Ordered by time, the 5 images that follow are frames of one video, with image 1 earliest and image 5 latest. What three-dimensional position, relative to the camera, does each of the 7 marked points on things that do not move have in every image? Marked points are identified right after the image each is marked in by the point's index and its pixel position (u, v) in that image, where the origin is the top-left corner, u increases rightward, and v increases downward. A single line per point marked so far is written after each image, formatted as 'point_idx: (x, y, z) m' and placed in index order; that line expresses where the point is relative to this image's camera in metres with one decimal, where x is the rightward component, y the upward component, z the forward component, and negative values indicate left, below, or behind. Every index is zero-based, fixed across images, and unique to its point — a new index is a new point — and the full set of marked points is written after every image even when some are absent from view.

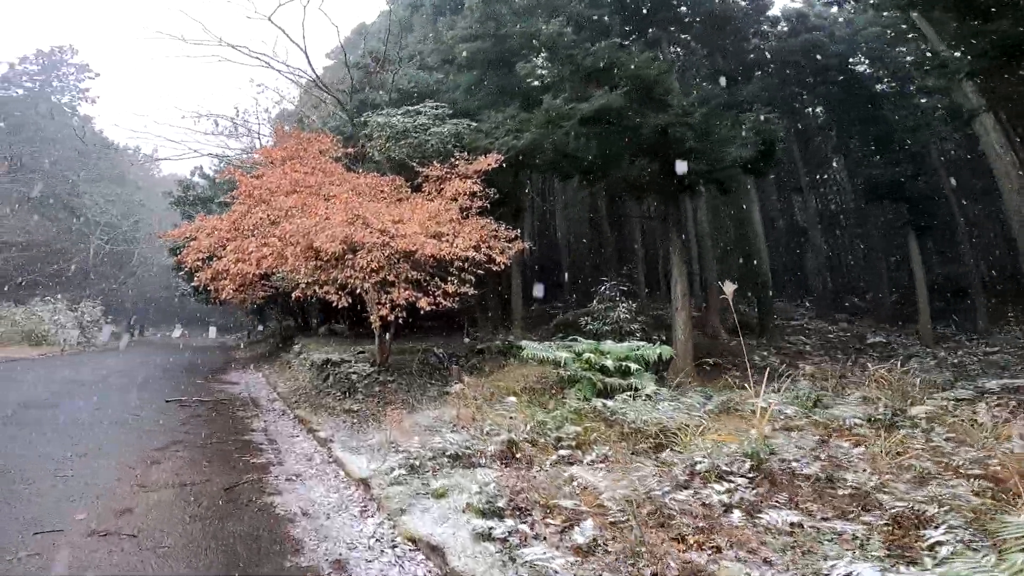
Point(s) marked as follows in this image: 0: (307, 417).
0: (-3.2, -2.0, +8.7) m
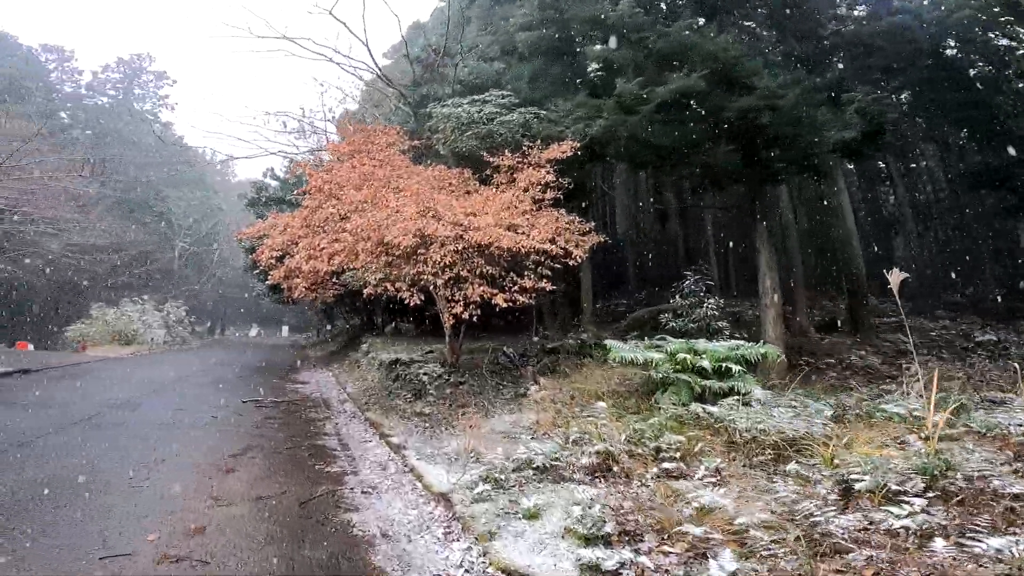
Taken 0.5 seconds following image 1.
0: (-2.0, -2.0, +8.3) m
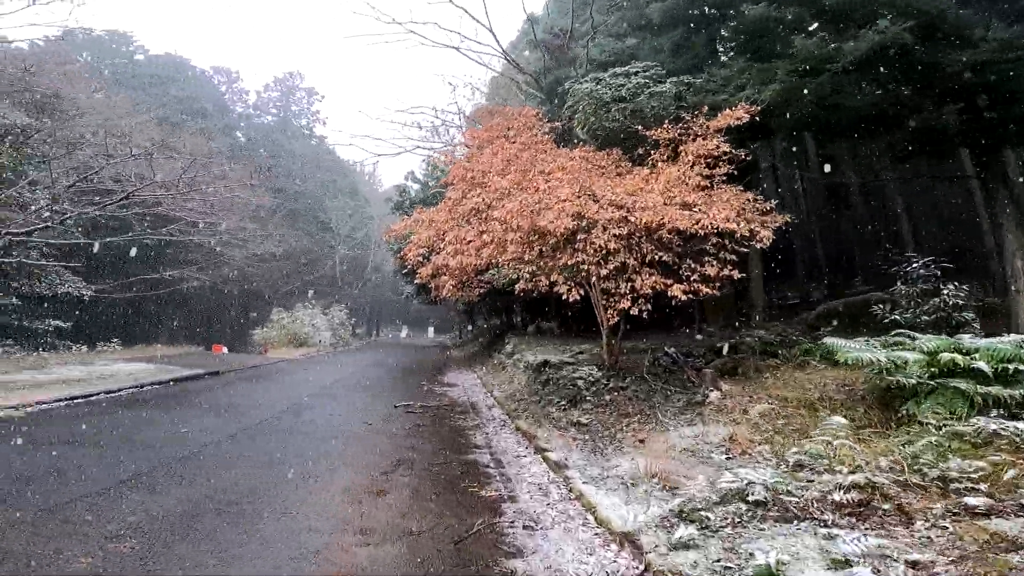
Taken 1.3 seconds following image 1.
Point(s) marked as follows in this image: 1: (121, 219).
0: (+0.3, -1.9, +7.4) m
1: (-13.7, +2.4, +19.3) m
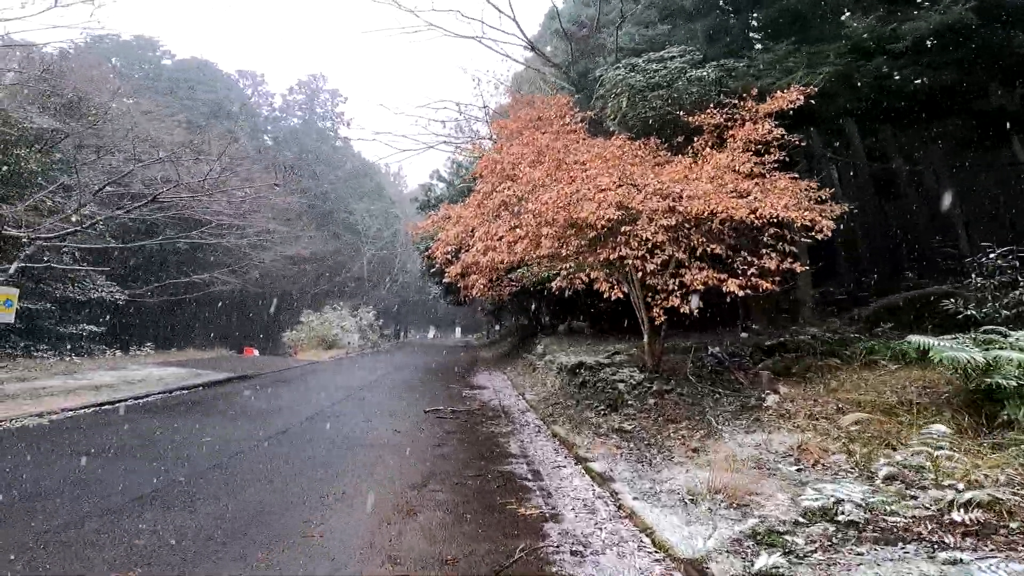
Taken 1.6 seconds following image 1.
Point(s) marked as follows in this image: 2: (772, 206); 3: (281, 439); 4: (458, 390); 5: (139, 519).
0: (+0.7, -1.9, +6.9) m
1: (-12.7, +2.3, +19.5) m
2: (+2.8, +0.9, +6.0) m
3: (-3.0, -2.0, +7.2) m
4: (-1.2, -2.2, +12.3) m
5: (-2.8, -1.7, +4.1) m
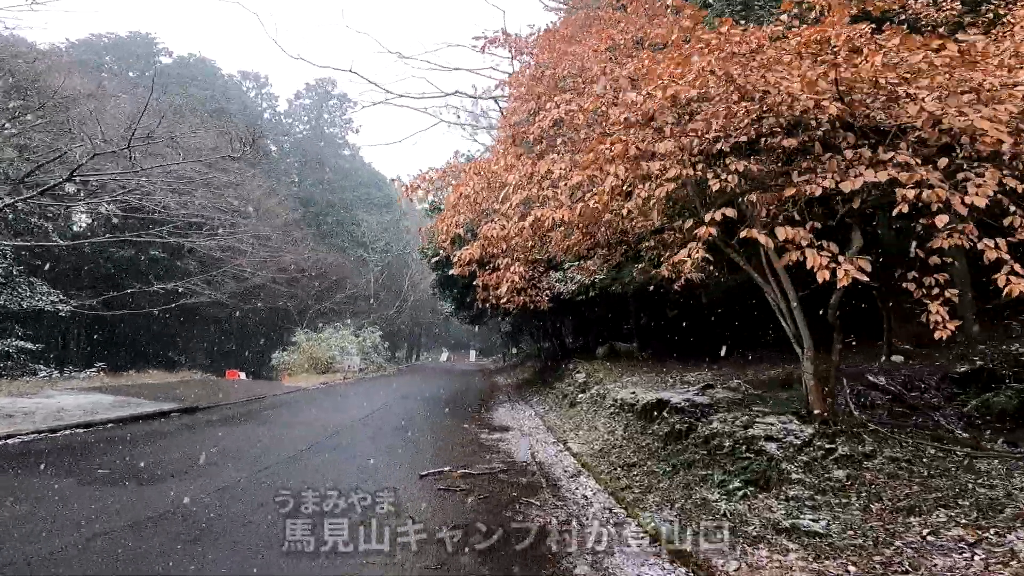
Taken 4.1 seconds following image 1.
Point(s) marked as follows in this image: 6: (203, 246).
0: (+1.2, -1.7, +3.5) m
1: (-11.9, +2.0, +16.6) m
2: (+3.3, +1.1, +2.7) m
3: (-2.6, -1.8, +3.9) m
4: (-0.6, -2.3, +8.9) m
5: (-2.4, -1.4, +0.8) m
6: (-9.9, +1.4, +17.3) m
